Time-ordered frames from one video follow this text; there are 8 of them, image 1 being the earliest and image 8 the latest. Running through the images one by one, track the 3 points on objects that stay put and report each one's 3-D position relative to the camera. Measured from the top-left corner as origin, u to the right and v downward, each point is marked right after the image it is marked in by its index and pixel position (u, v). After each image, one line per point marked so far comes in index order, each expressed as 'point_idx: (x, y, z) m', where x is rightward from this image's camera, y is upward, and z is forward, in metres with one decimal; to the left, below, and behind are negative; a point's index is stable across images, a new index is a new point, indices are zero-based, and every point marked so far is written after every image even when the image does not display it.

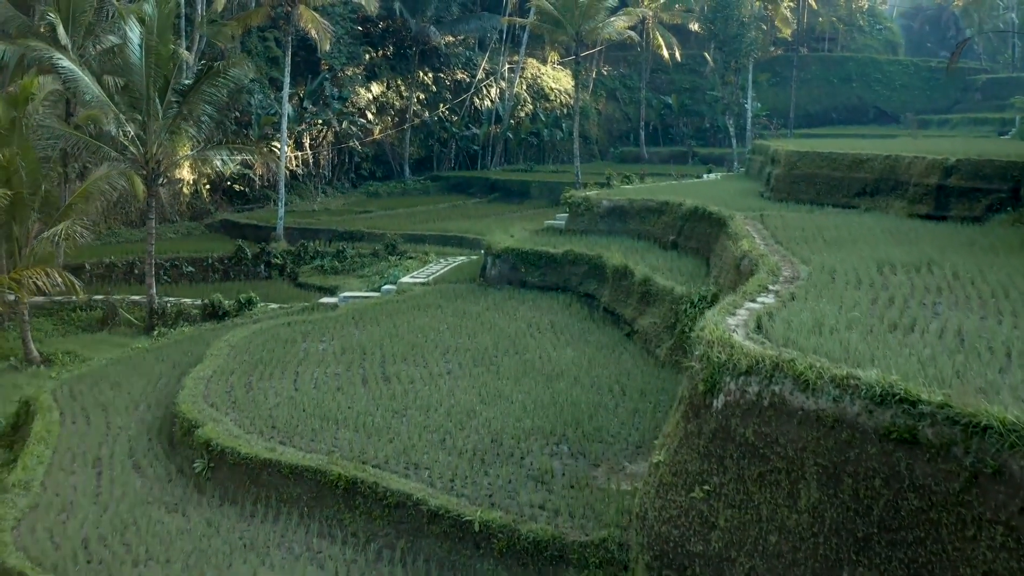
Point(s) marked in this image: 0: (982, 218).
0: (+4.7, +0.7, +8.9) m
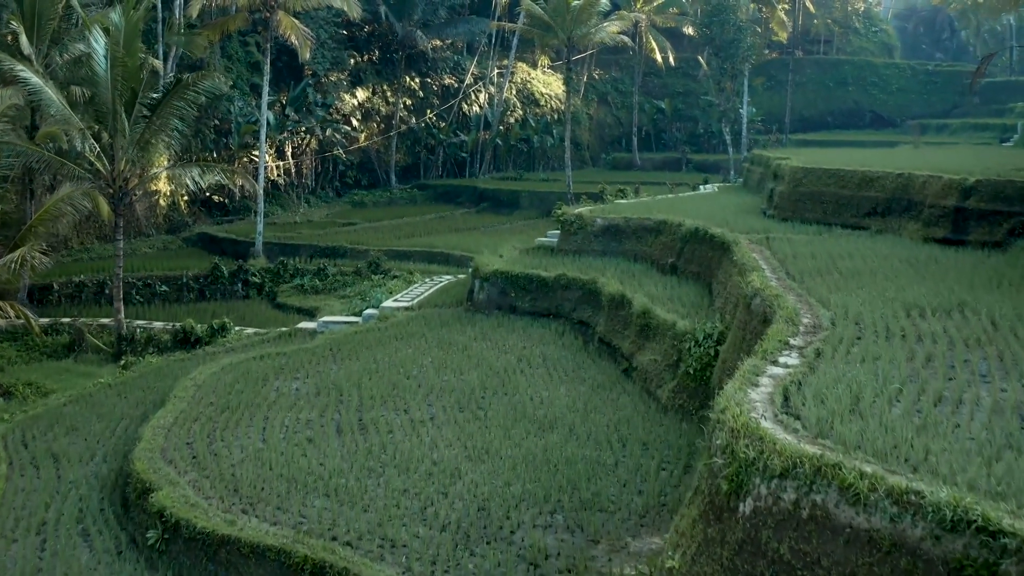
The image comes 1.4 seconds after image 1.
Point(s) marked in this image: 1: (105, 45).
0: (+4.6, +0.4, +8.2) m
1: (-5.3, +3.2, +11.8) m
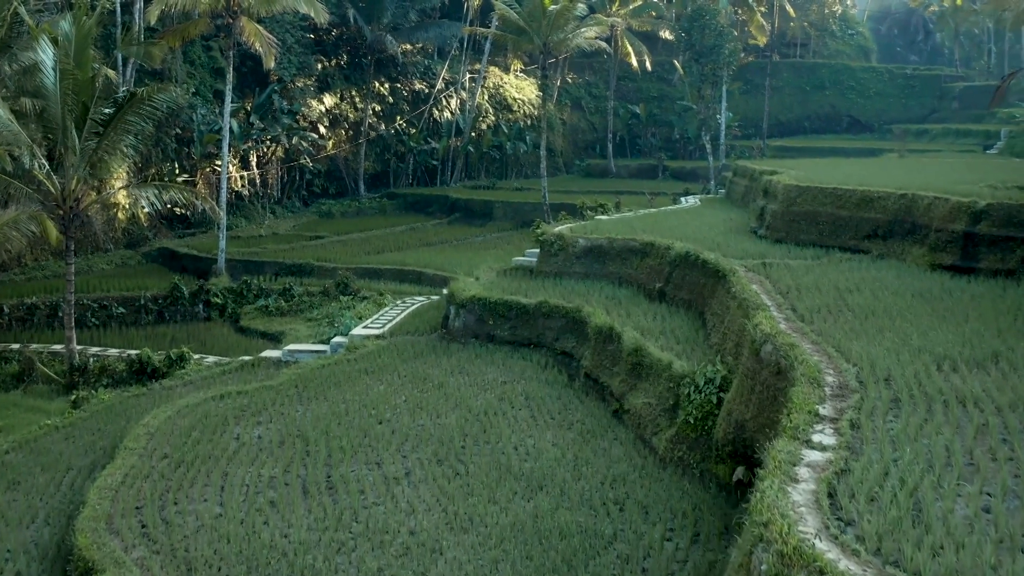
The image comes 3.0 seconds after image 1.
0: (+4.4, +0.1, +7.7) m
1: (-5.6, +2.8, +10.9) m
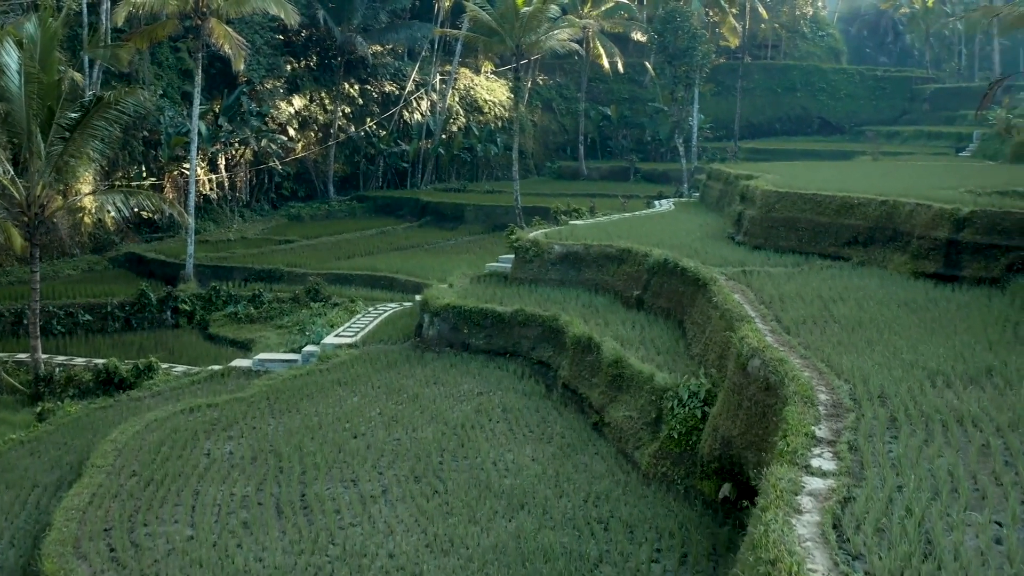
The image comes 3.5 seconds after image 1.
0: (+4.2, +0.1, +7.7) m
1: (-5.9, +2.7, +10.5) m
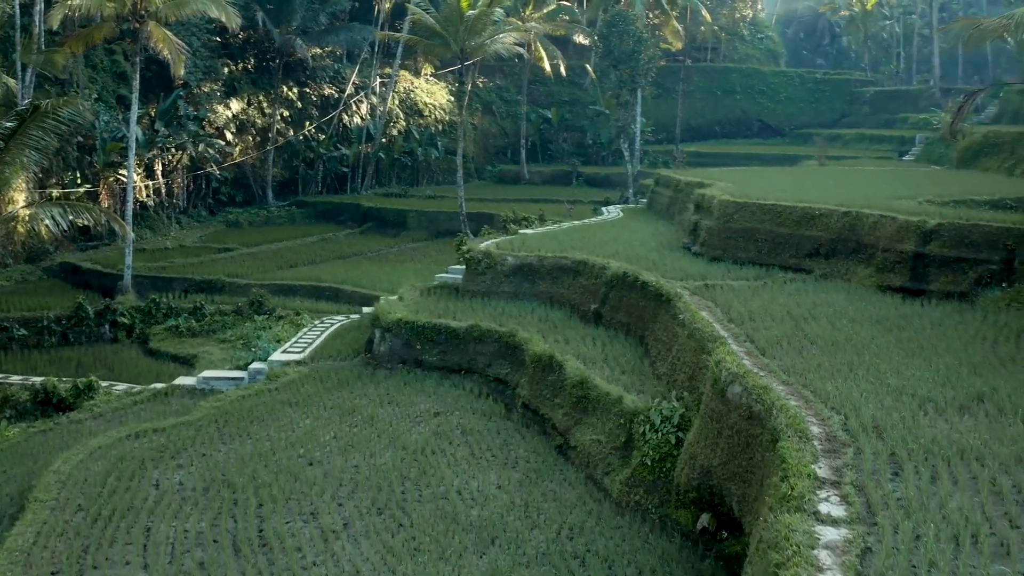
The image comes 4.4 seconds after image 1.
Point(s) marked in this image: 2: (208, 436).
0: (+3.9, -0.1, +7.6) m
1: (-6.5, +2.5, +9.7) m
2: (-2.9, -1.4, +8.4) m
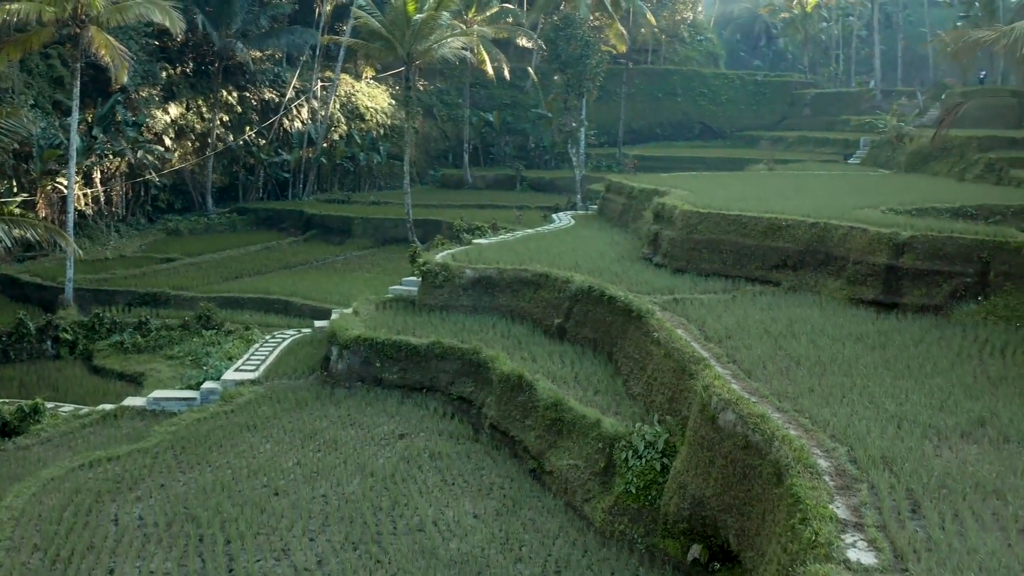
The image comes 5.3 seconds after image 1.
0: (+3.7, -0.2, +7.6) m
1: (-6.9, +2.3, +9.0) m
2: (-3.1, -1.6, +7.9) m
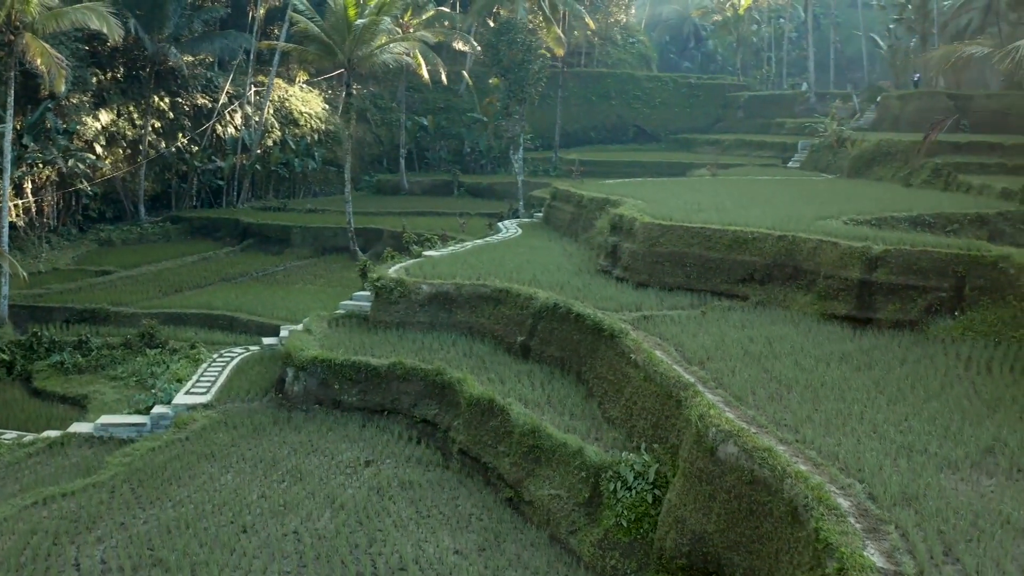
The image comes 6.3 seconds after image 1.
0: (+3.4, -0.3, +7.6) m
1: (-7.2, +2.0, +8.1) m
2: (-3.4, -1.8, +7.3) m
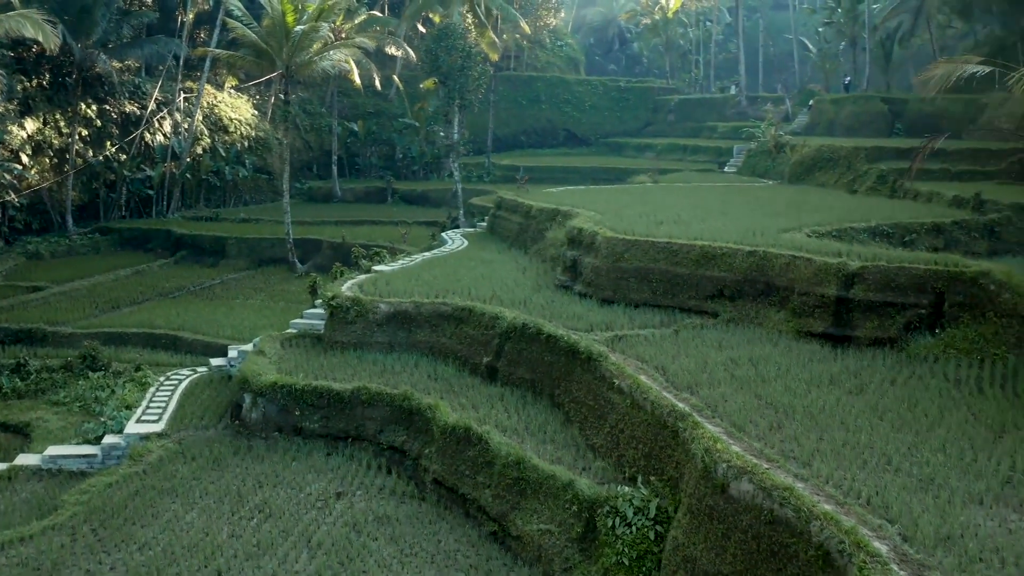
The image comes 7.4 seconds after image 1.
0: (+3.3, -0.4, +7.6) m
1: (-7.4, +1.6, +7.2) m
2: (-3.5, -2.1, +6.8) m
